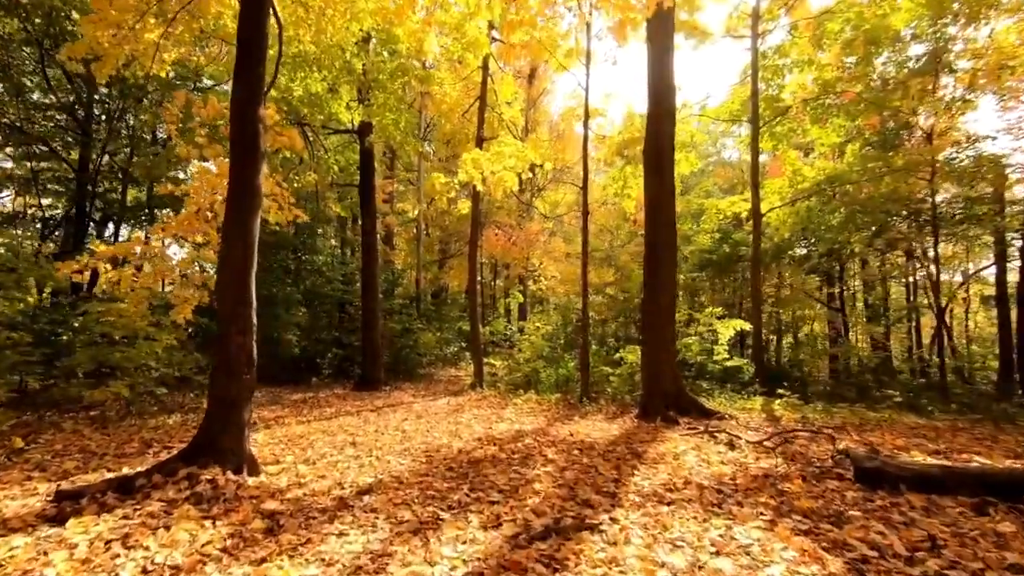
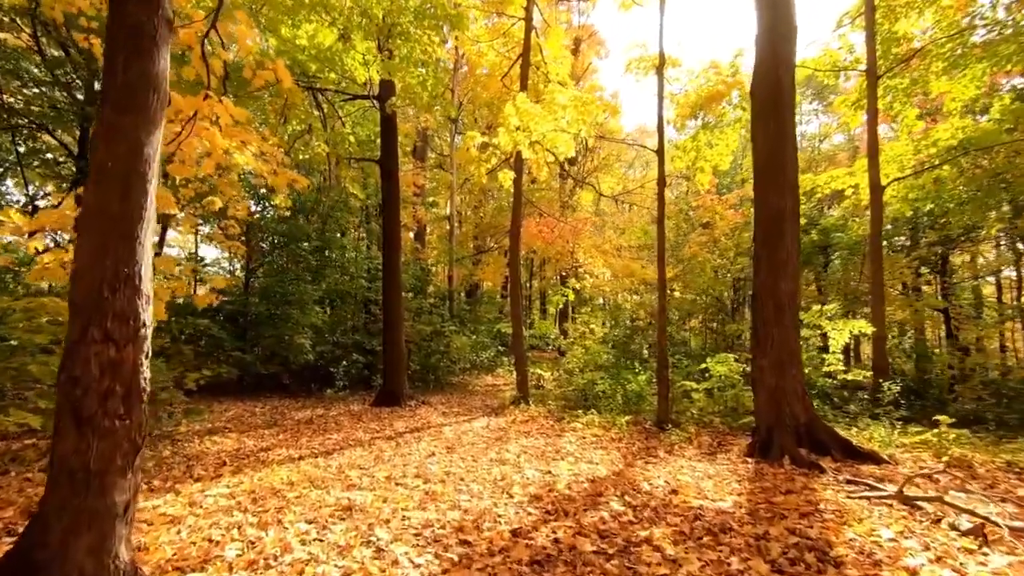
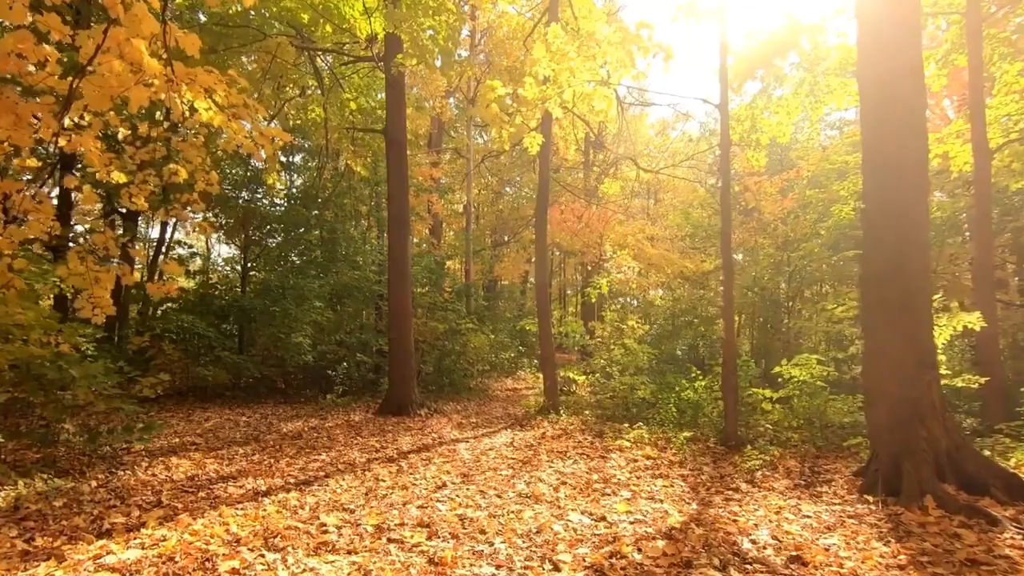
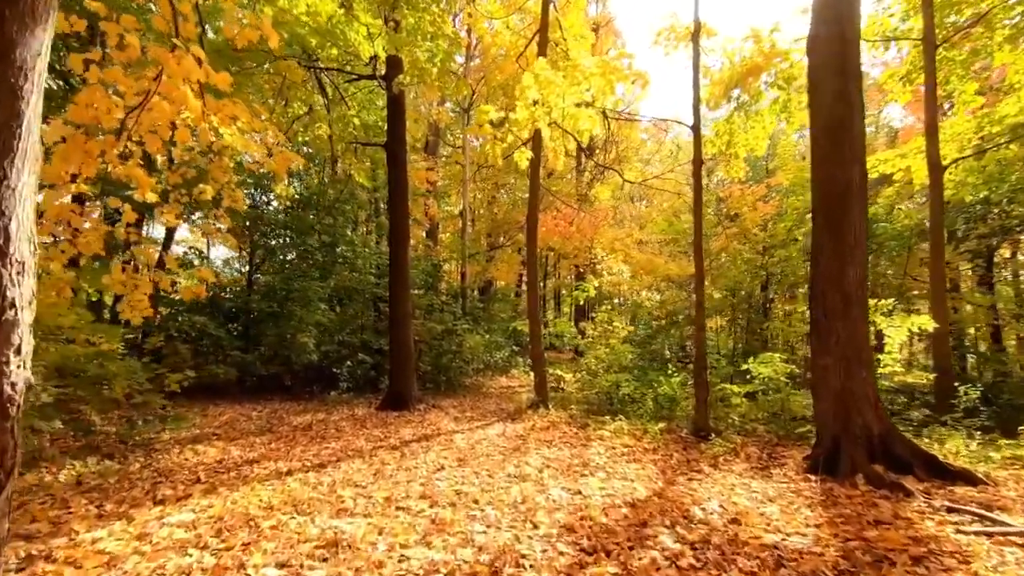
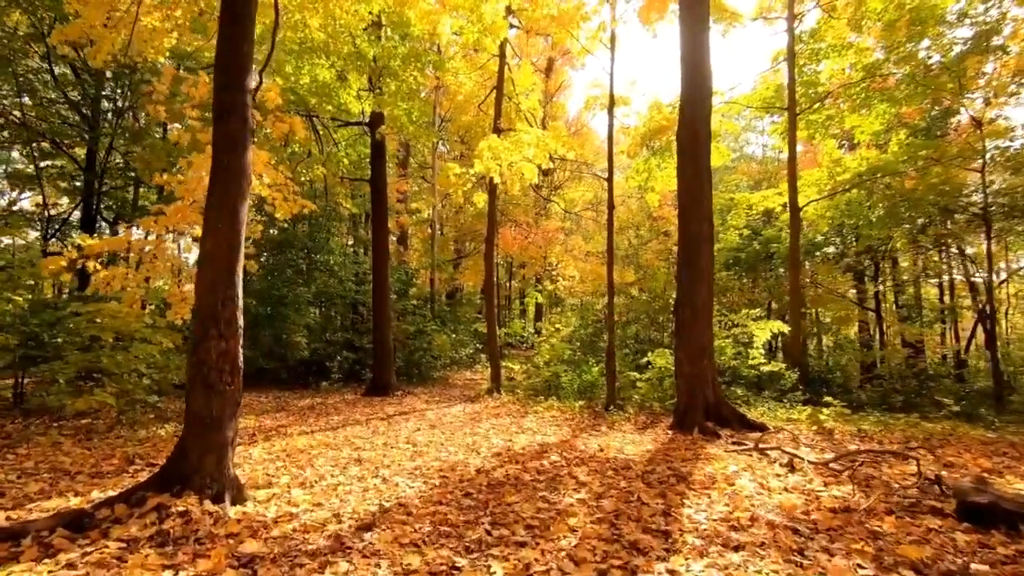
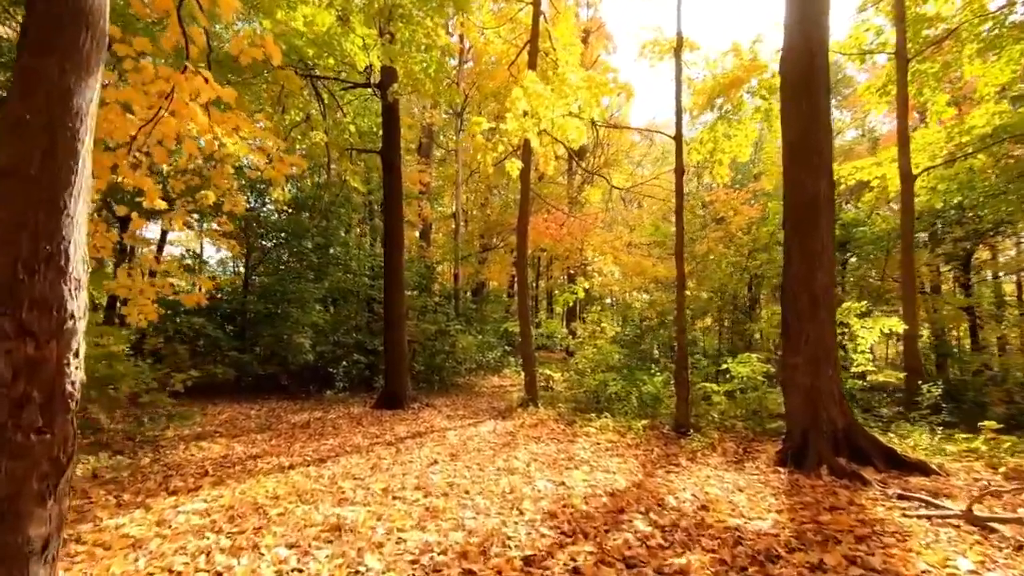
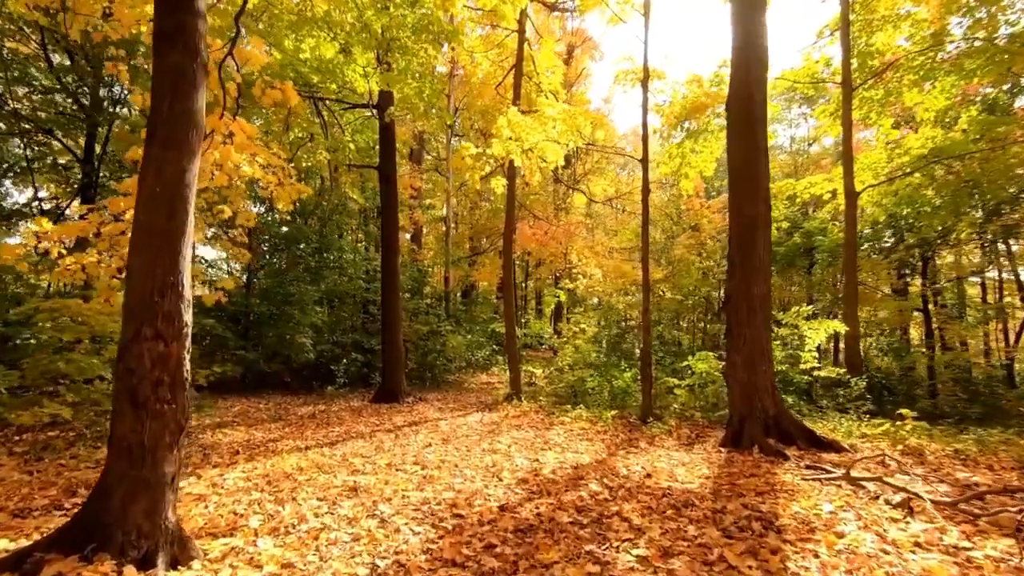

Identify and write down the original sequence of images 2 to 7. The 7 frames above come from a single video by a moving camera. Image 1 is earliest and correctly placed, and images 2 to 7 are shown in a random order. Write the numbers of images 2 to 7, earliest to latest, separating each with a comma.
5, 7, 2, 6, 4, 3
